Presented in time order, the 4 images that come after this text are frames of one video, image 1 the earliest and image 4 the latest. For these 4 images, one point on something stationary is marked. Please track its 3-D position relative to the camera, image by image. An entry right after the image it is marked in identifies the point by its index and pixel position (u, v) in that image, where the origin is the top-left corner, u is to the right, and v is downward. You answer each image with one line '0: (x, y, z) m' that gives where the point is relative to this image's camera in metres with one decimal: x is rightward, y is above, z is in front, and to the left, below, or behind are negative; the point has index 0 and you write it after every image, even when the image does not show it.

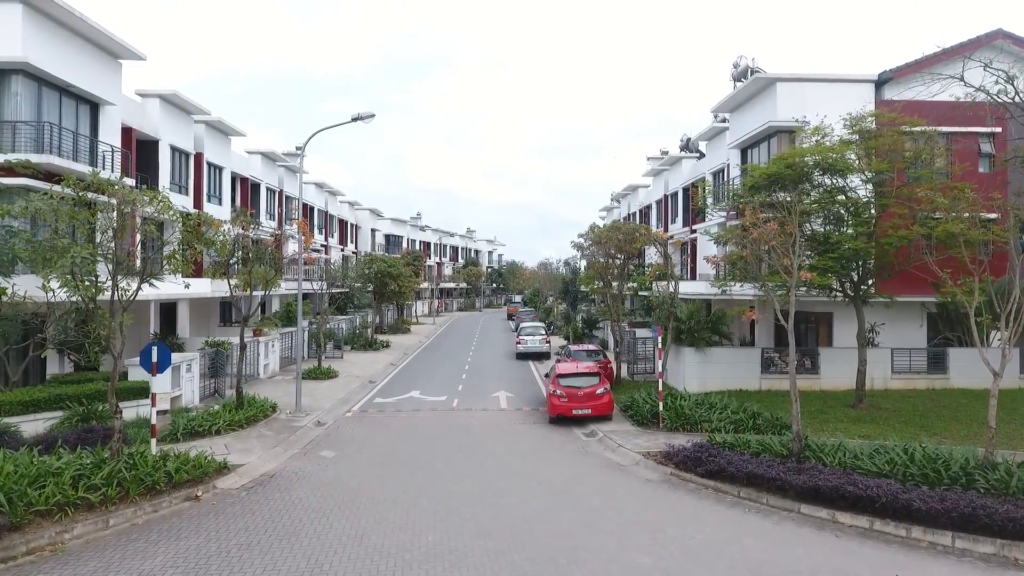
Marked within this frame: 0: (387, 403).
0: (-3.6, -3.3, +18.0) m
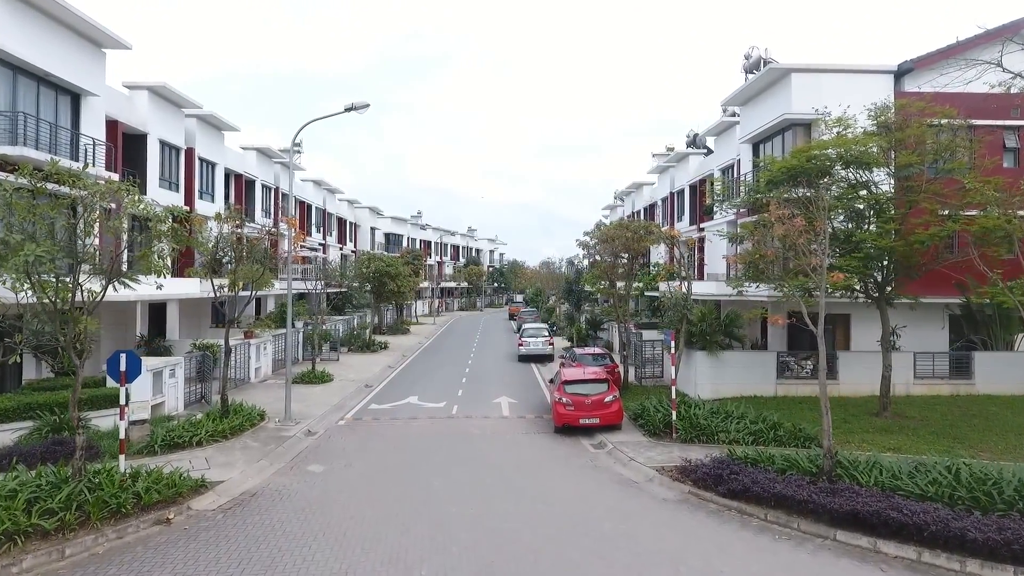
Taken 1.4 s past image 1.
0: (-3.5, -3.3, +17.1) m
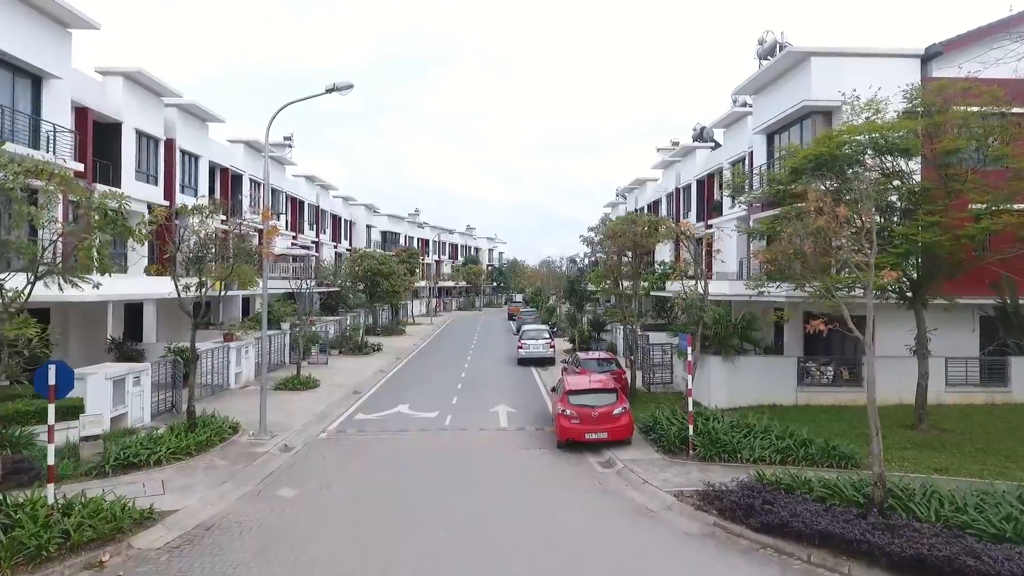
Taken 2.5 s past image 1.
0: (-3.6, -3.3, +15.7) m
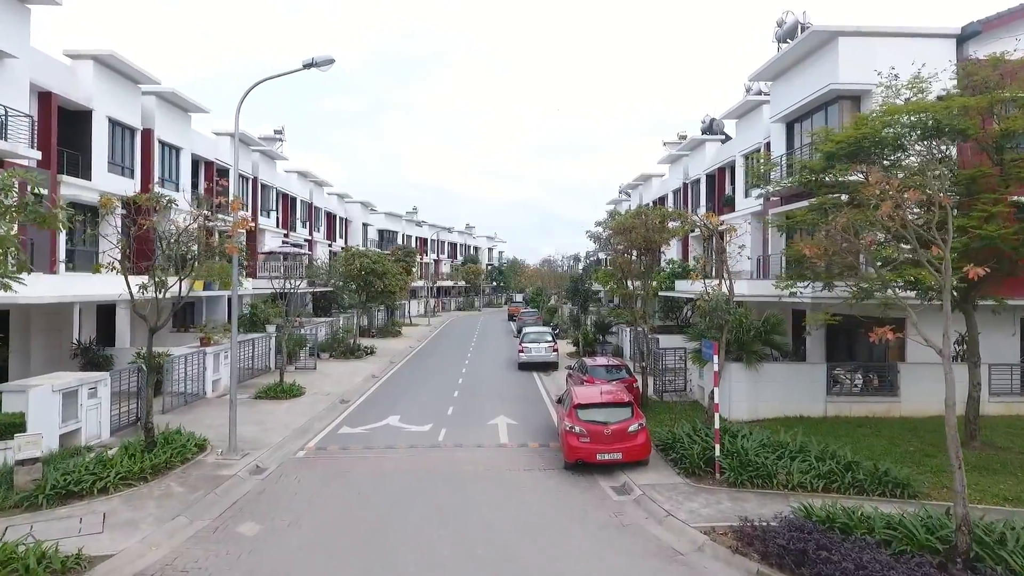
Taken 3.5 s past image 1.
0: (-3.5, -3.3, +14.1) m
